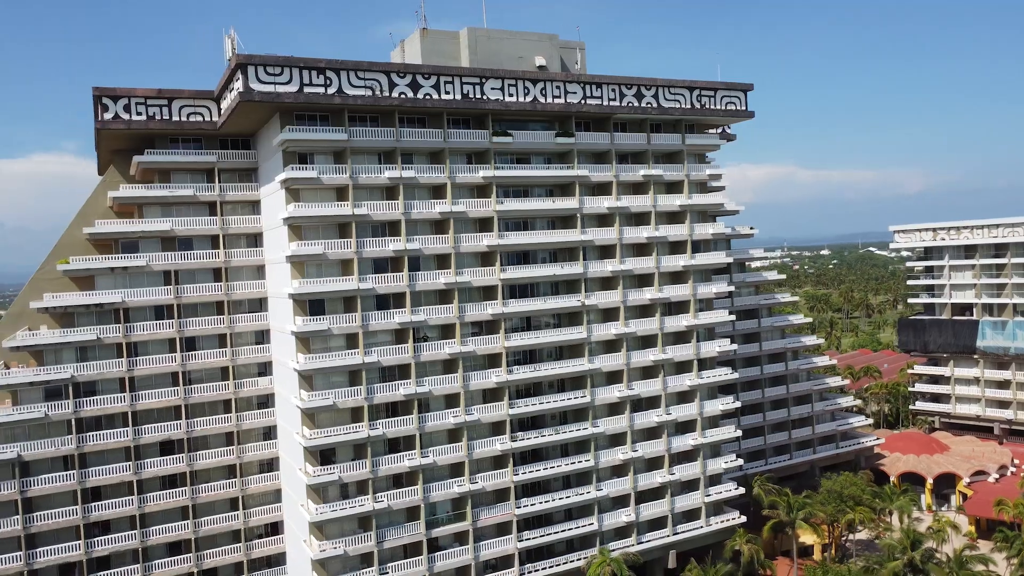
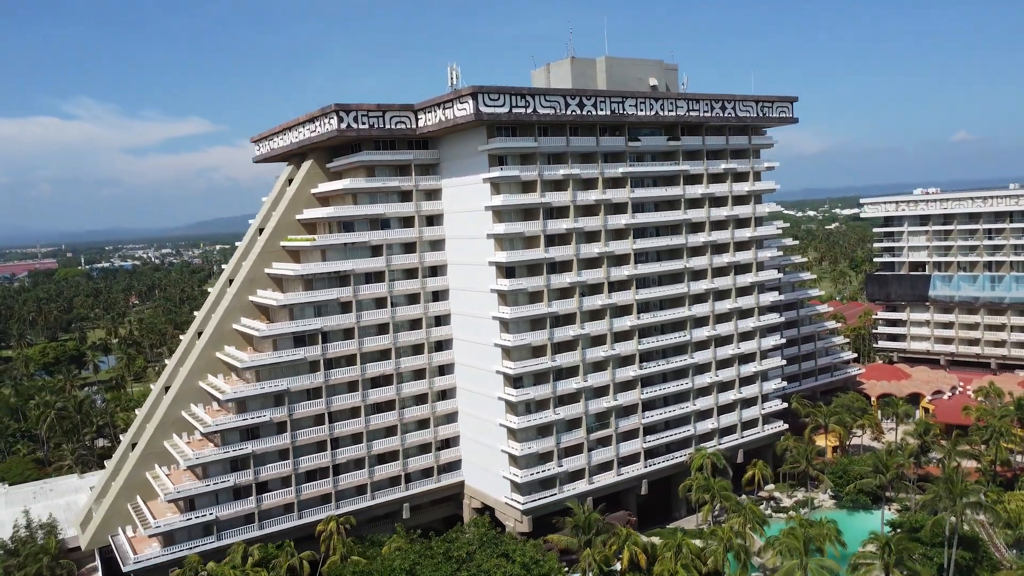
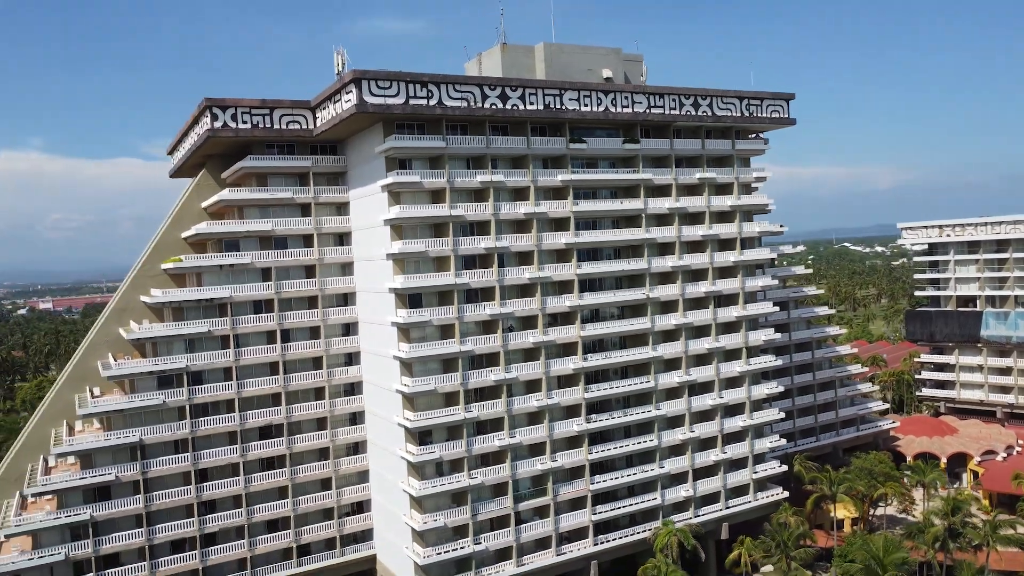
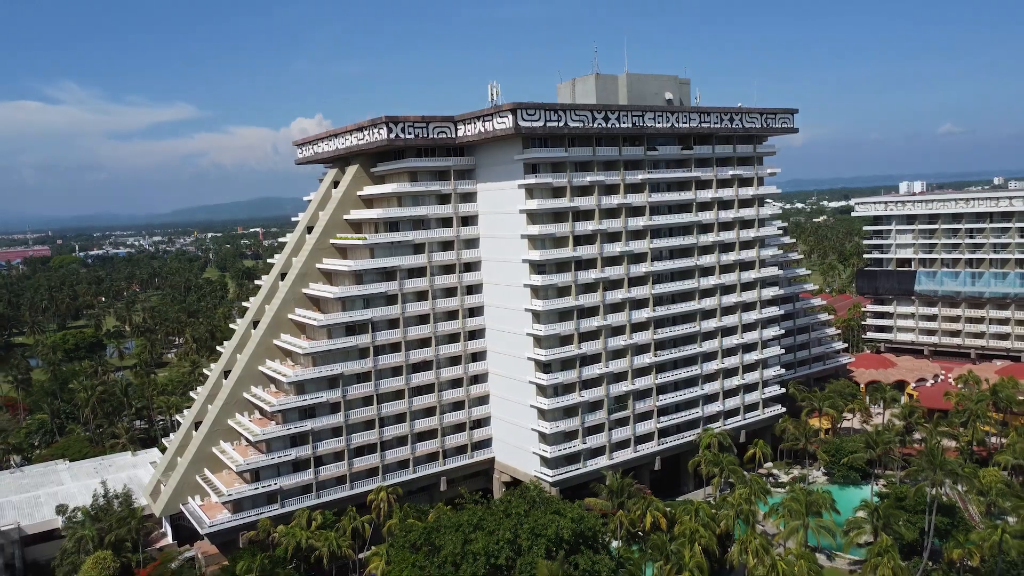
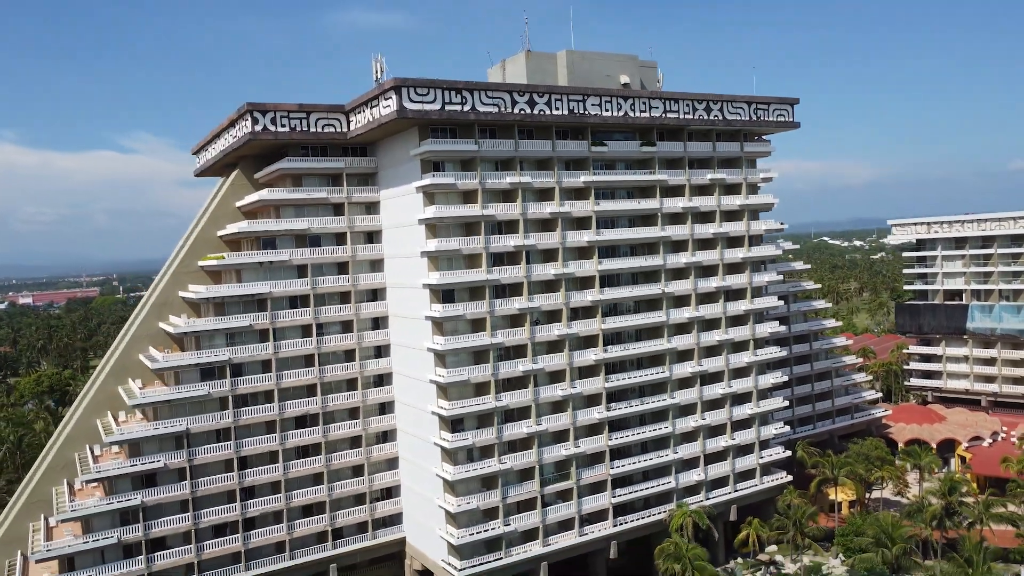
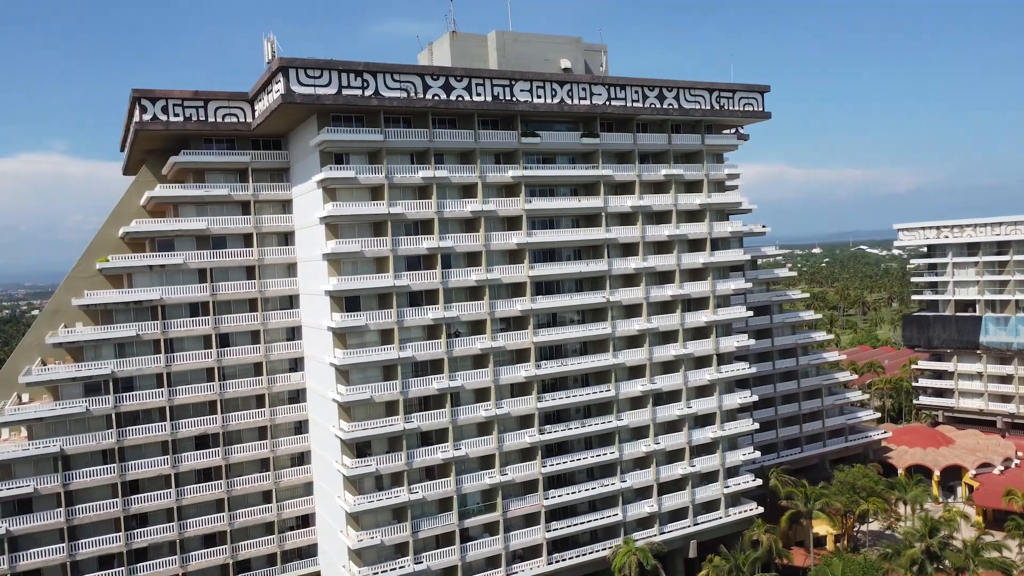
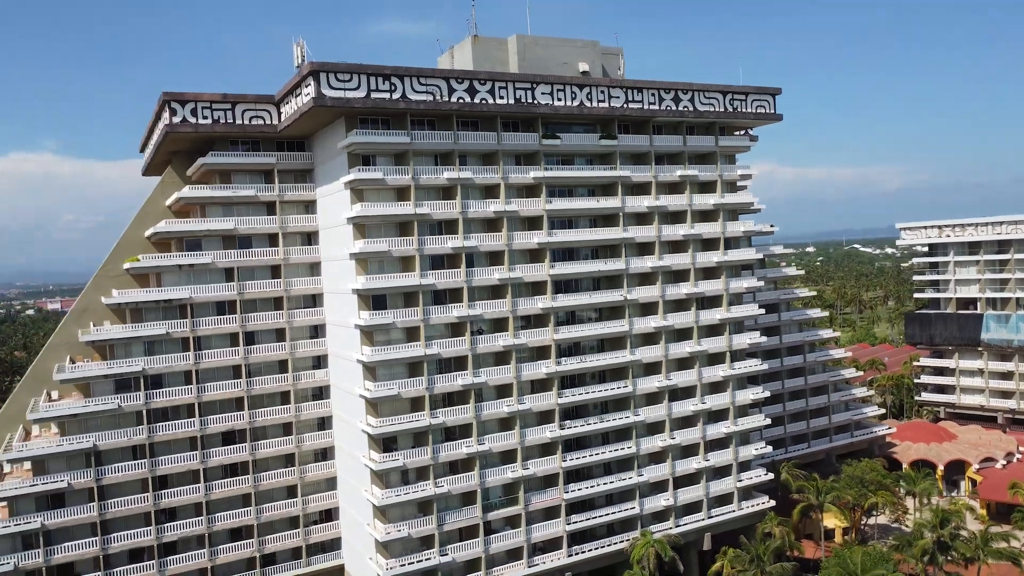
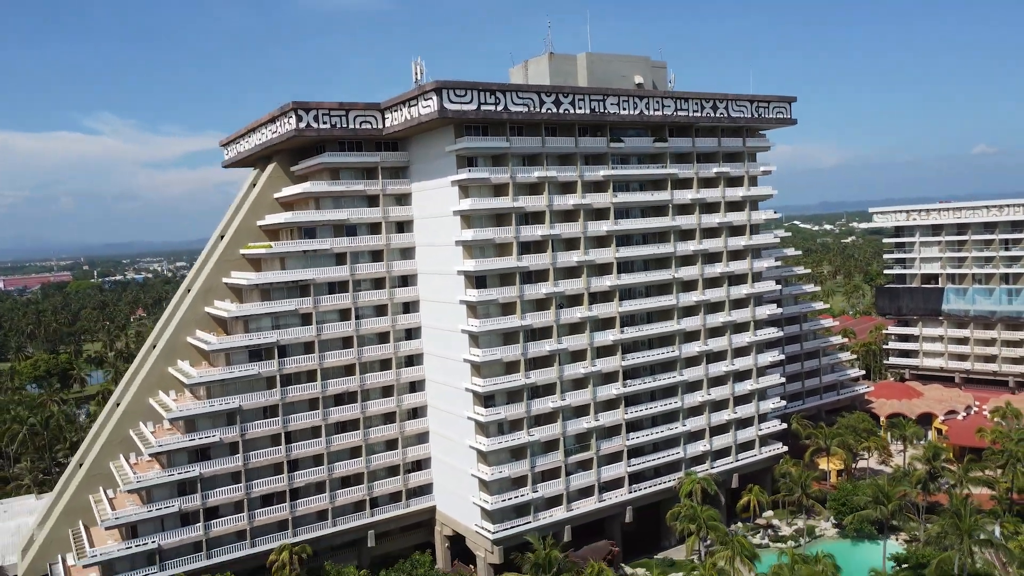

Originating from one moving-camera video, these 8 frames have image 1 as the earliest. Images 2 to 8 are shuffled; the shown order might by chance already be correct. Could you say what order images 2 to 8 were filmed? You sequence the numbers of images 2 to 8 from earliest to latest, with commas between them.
6, 7, 3, 5, 8, 2, 4
